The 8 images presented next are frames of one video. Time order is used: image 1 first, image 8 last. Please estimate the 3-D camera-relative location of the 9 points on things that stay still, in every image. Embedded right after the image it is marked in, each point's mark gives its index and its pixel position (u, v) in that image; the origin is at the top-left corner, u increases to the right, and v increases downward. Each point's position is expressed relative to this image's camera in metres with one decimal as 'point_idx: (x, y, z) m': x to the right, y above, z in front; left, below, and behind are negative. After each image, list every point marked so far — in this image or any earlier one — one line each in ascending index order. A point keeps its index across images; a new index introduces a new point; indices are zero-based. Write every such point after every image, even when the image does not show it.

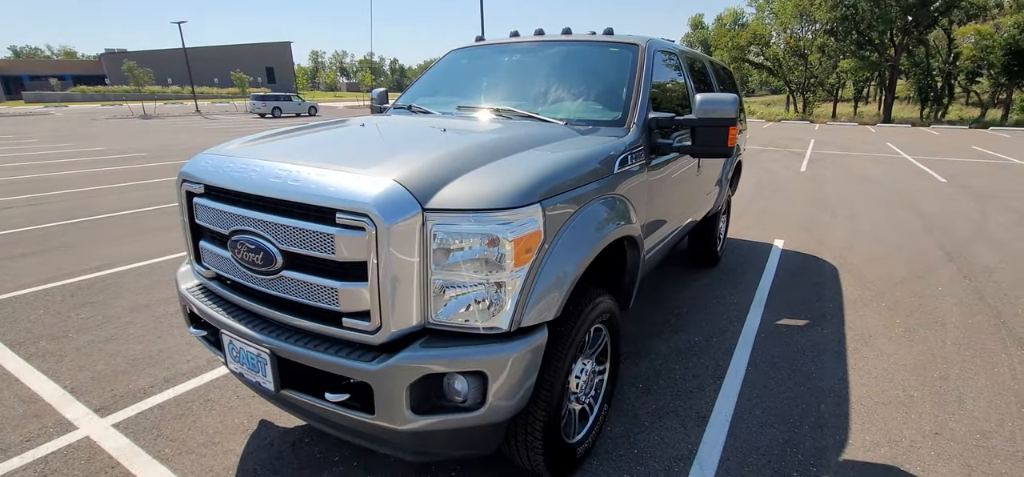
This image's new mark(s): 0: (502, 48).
0: (0.0, +1.4, +3.5) m
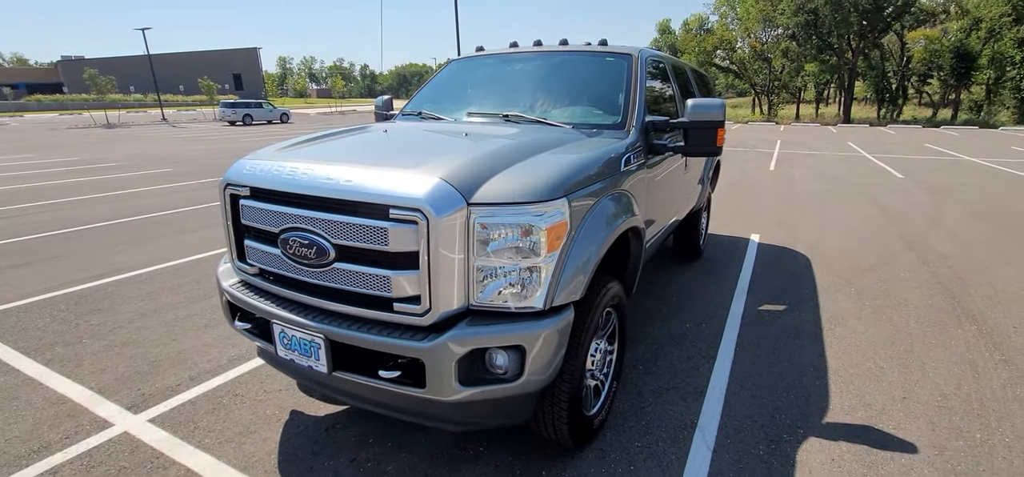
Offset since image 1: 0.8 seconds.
0: (0.0, +1.4, +3.8) m
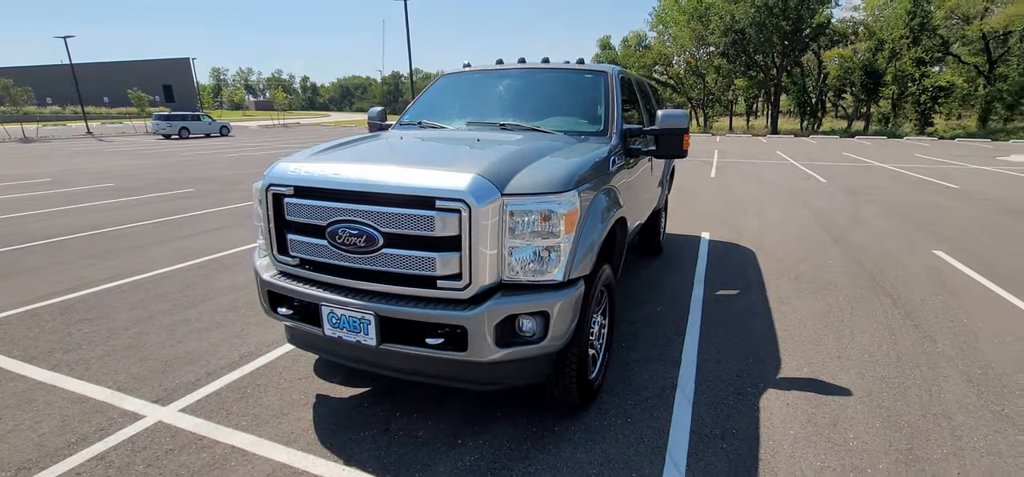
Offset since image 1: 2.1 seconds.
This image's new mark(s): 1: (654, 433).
0: (-0.2, +1.4, +4.2) m
1: (+0.8, -1.1, +2.8) m
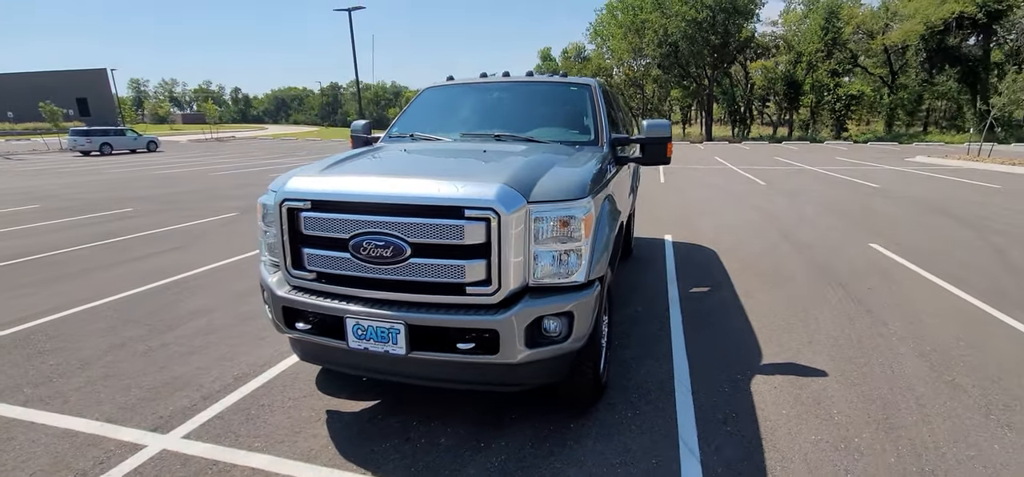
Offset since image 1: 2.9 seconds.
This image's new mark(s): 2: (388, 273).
0: (-0.3, +1.3, +4.3) m
1: (+0.9, -1.1, +3.0) m
2: (-0.6, -0.2, +2.5) m
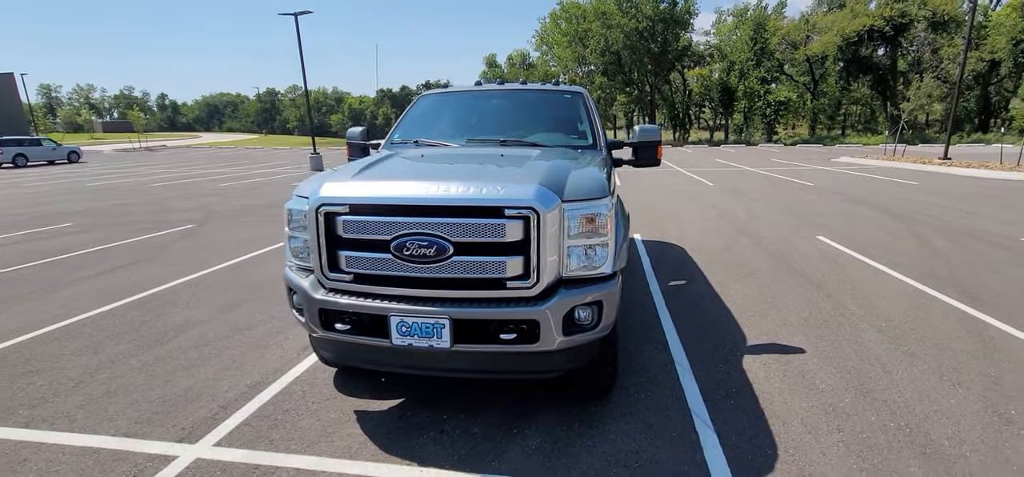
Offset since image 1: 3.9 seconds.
0: (-0.3, +1.3, +4.5) m
1: (+1.1, -1.1, +3.2) m
2: (-0.4, -0.2, +2.6) m
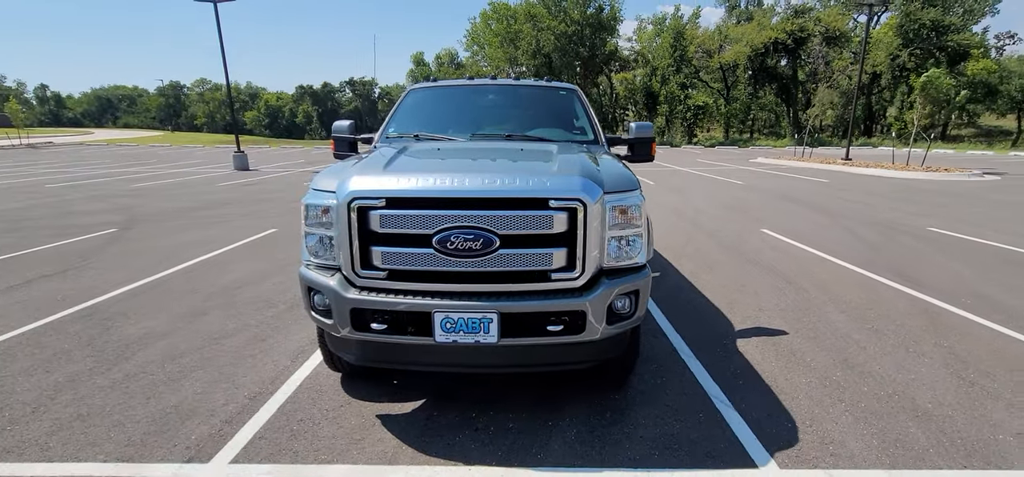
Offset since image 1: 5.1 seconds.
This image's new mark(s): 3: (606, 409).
0: (-0.4, +1.3, +4.4) m
1: (+1.2, -1.0, +3.4) m
2: (-0.2, -0.1, +2.6) m
3: (+0.6, -1.1, +3.1) m
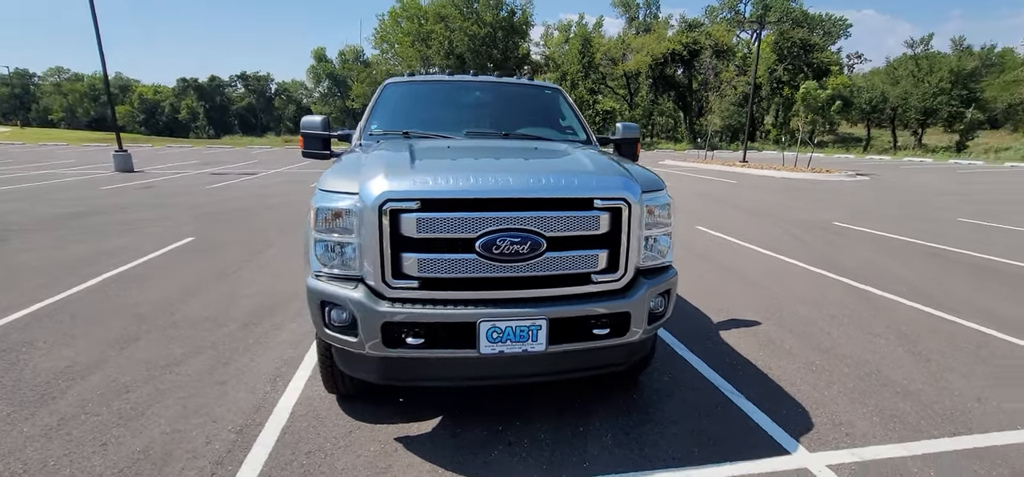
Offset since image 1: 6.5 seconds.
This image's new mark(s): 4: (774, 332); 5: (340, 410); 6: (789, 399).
0: (-0.5, +1.3, +4.2) m
1: (+1.3, -1.0, +3.5) m
2: (0.0, -0.2, +2.4) m
3: (+0.7, -1.1, +3.1) m
4: (+2.3, -0.8, +4.3) m
5: (-1.1, -1.1, +3.0) m
6: (+1.8, -1.0, +3.2) m
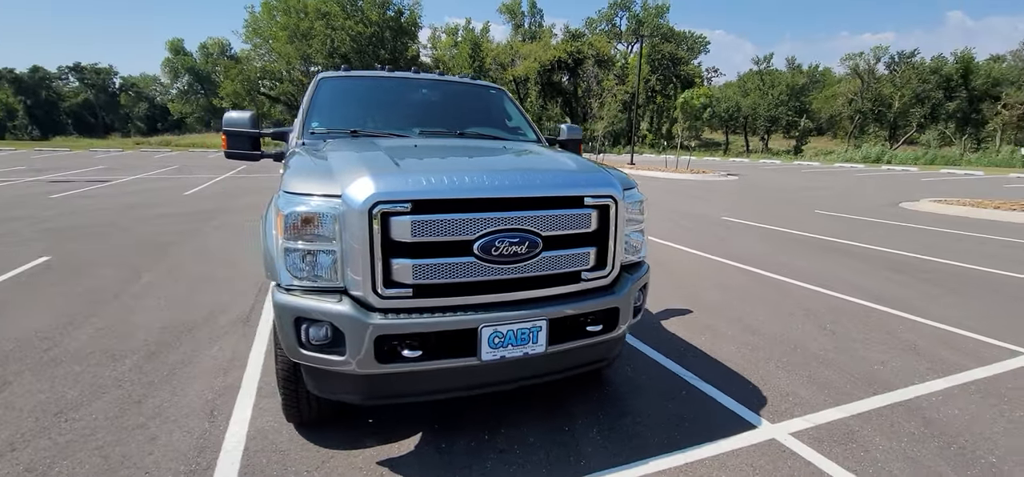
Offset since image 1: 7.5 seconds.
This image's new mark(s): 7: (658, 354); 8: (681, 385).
0: (-1.0, +1.3, +4.0) m
1: (+1.1, -0.9, +3.7) m
2: (0.0, -0.2, +2.4) m
3: (+0.6, -1.1, +3.1) m
4: (+1.8, -0.8, +4.7) m
5: (-1.2, -1.1, +2.7) m
6: (+1.6, -1.0, +3.5) m
7: (+1.1, -0.9, +3.9) m
8: (+1.2, -1.0, +3.4) m
